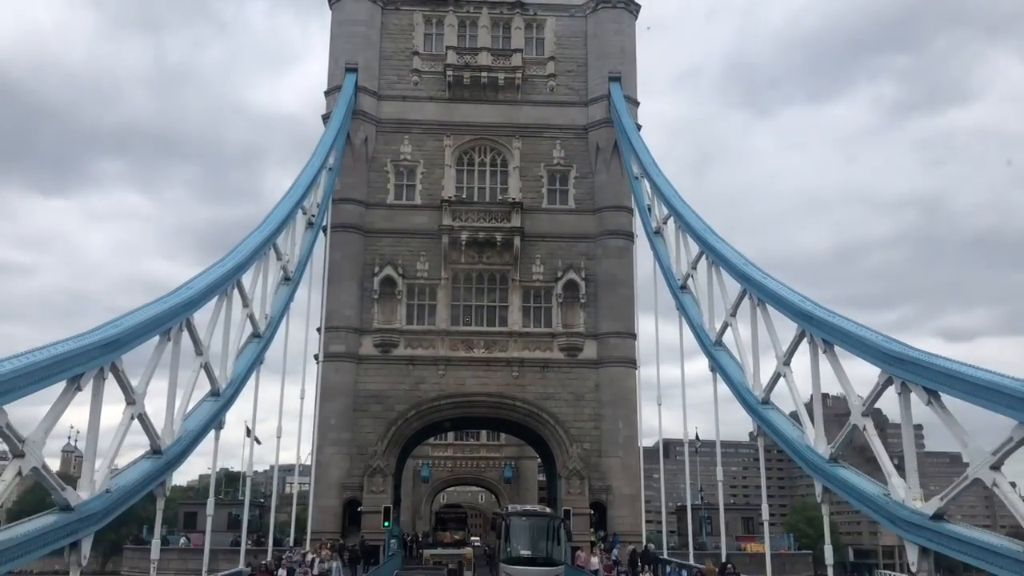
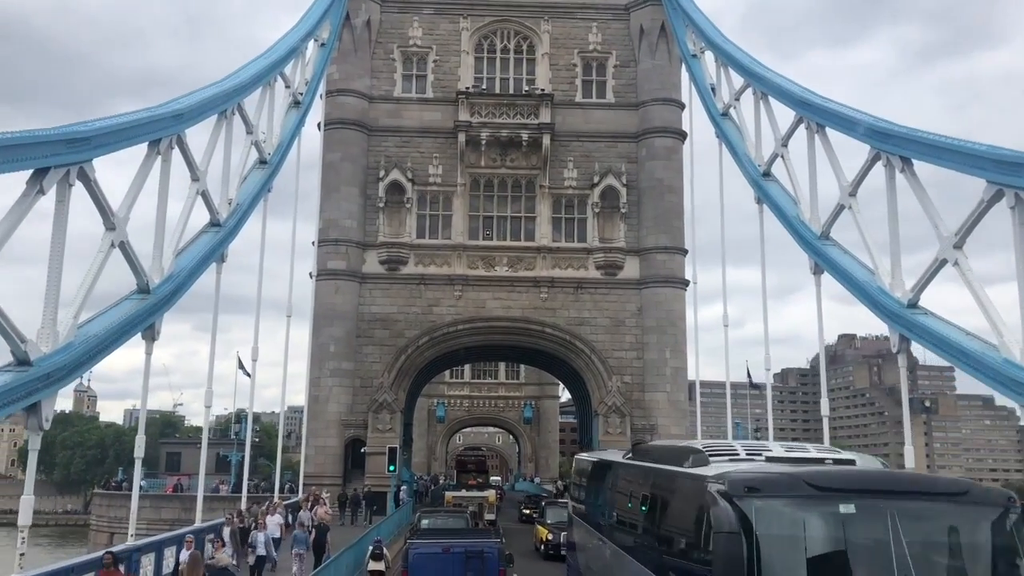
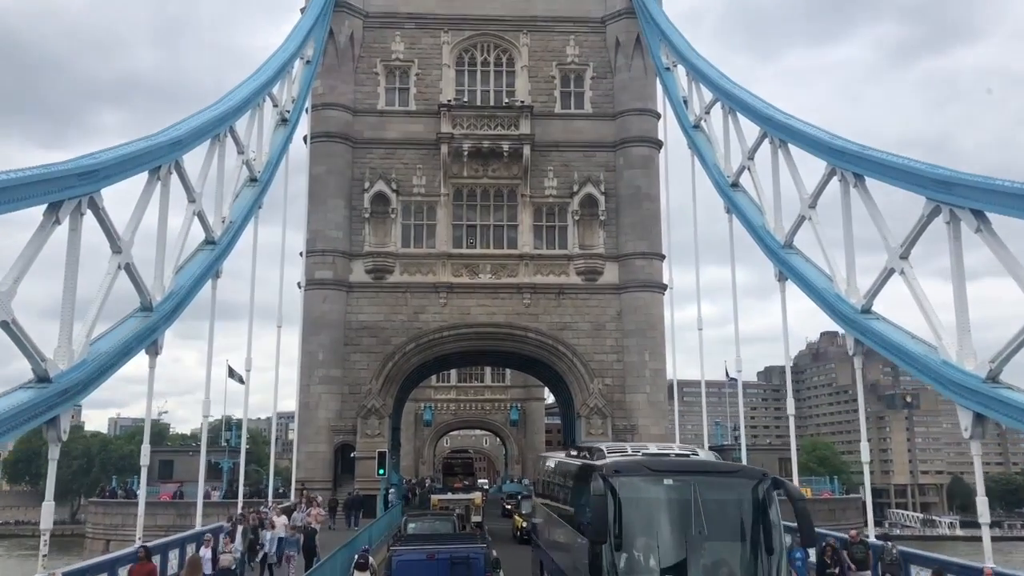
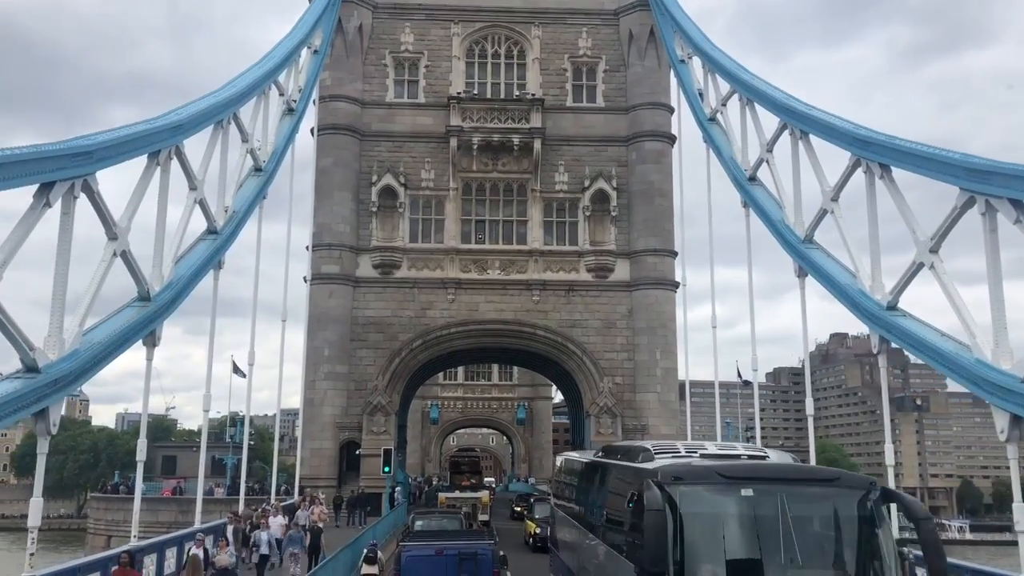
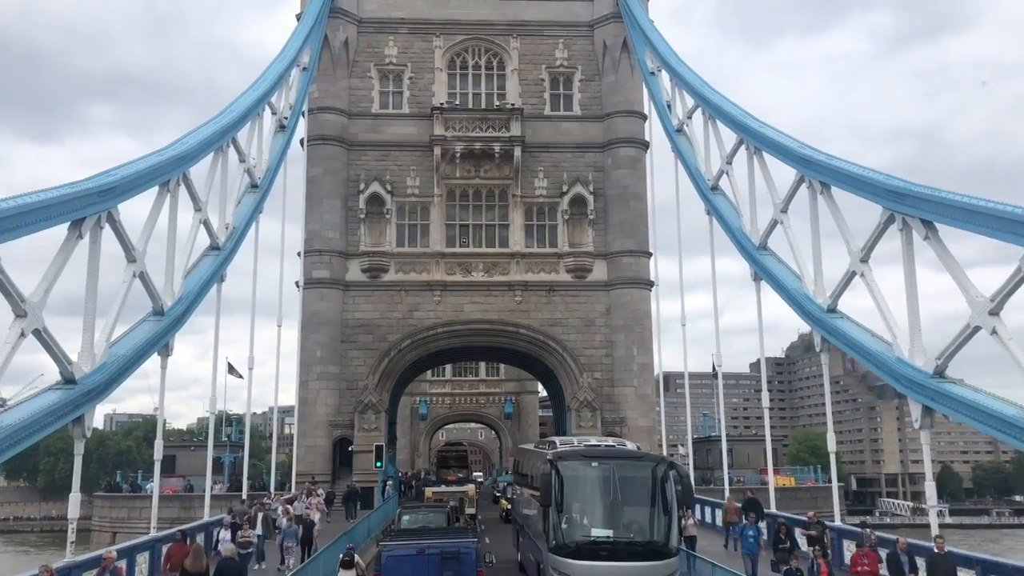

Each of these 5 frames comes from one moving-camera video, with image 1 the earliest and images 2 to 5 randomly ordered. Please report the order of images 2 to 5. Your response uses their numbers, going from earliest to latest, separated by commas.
5, 3, 4, 2
